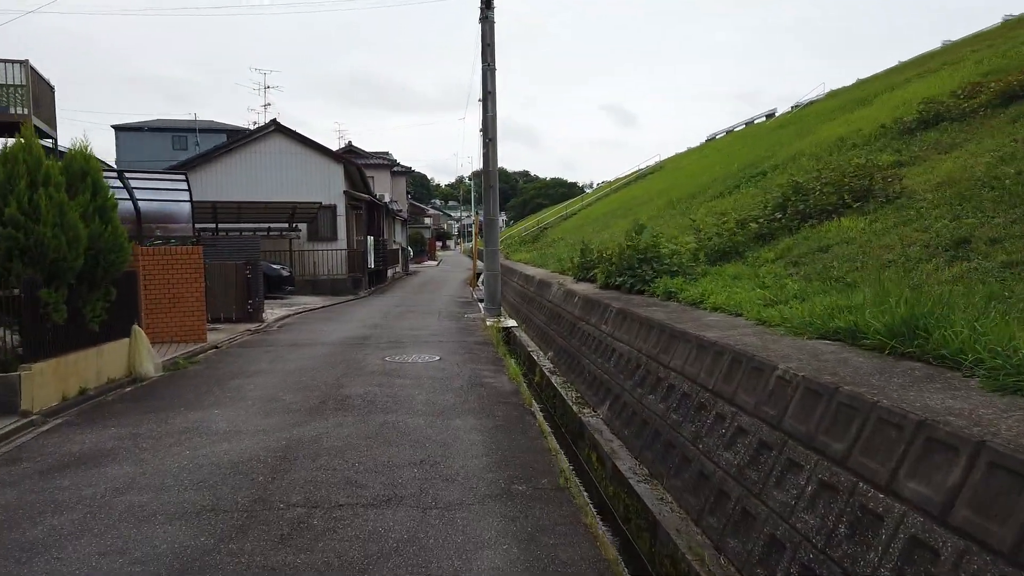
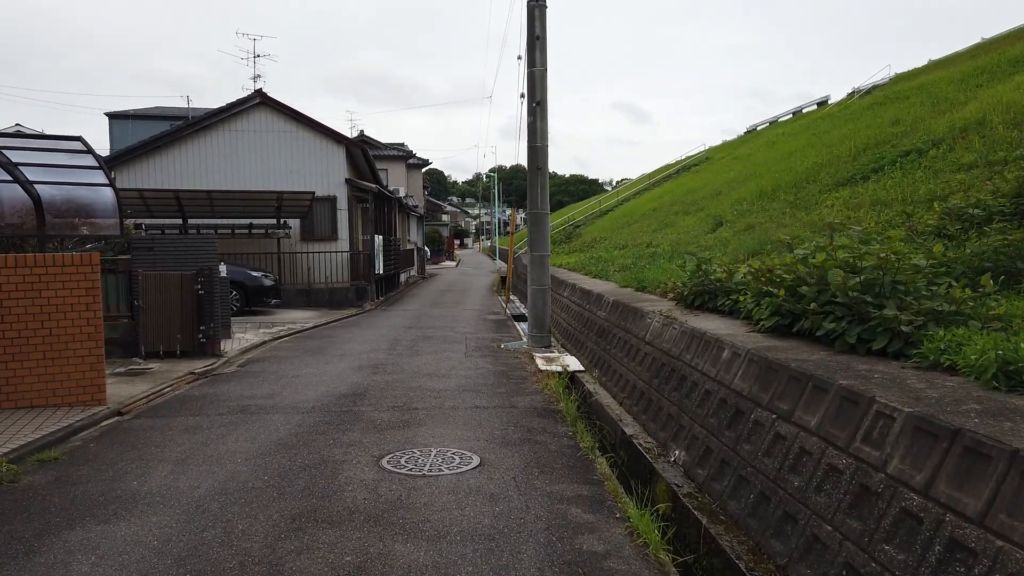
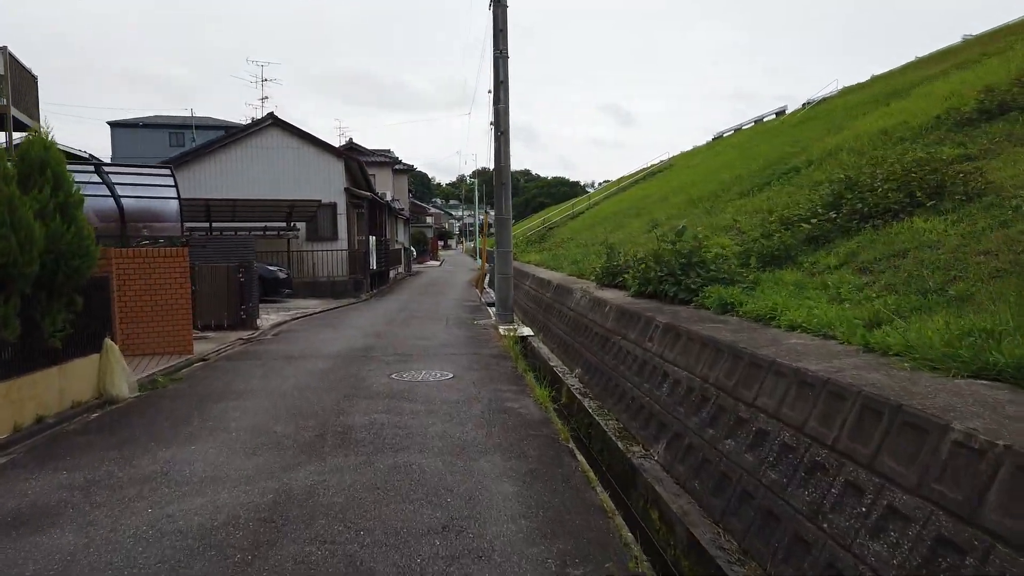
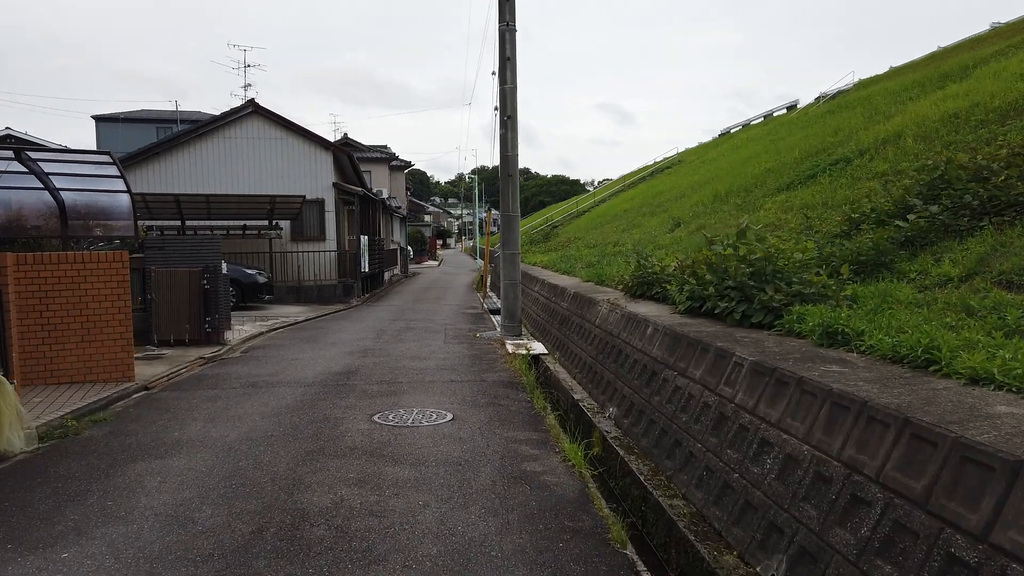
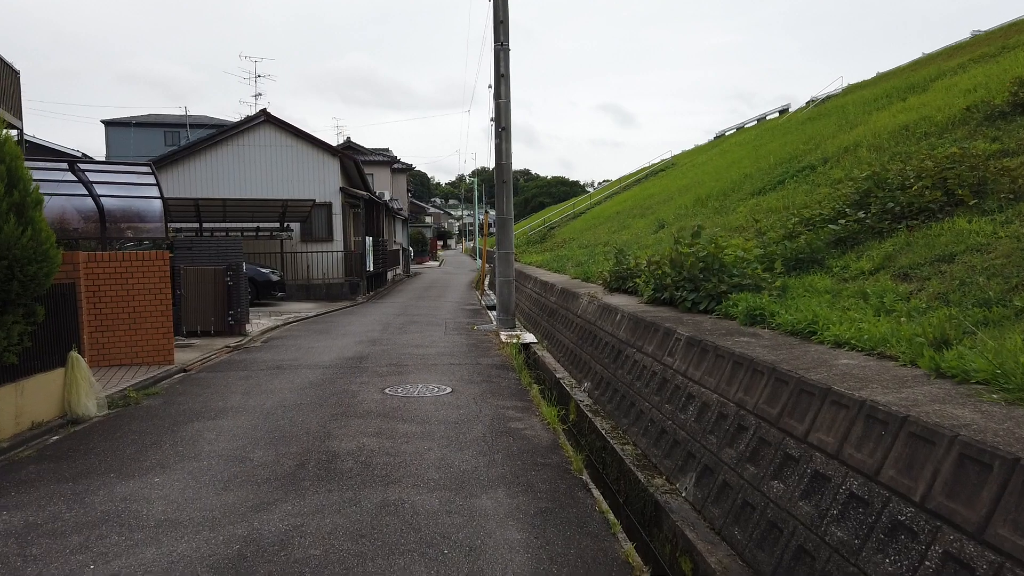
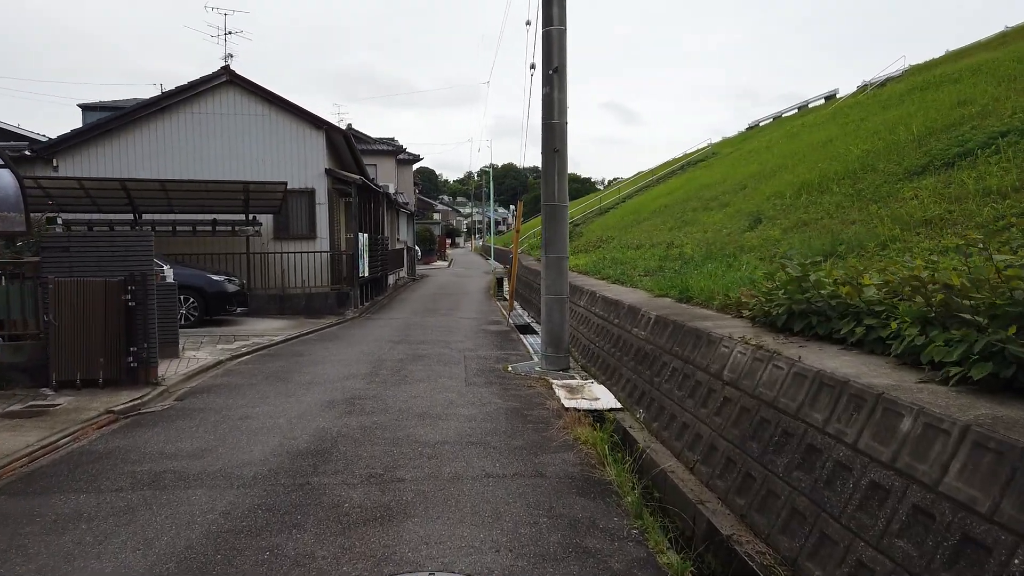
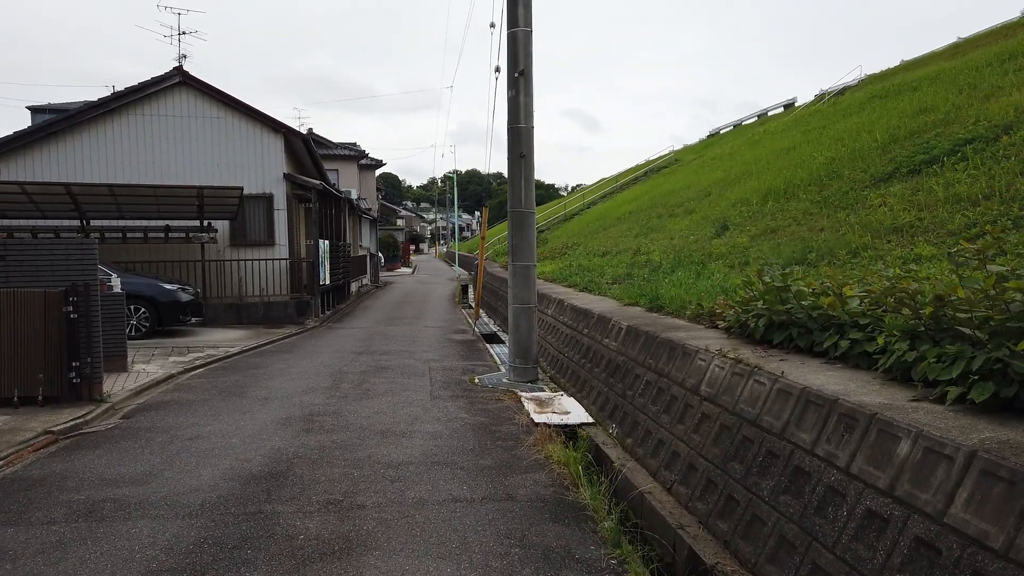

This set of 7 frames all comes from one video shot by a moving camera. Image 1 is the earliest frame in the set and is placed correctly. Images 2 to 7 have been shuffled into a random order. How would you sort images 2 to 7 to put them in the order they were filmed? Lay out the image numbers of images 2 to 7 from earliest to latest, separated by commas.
3, 5, 4, 2, 6, 7
